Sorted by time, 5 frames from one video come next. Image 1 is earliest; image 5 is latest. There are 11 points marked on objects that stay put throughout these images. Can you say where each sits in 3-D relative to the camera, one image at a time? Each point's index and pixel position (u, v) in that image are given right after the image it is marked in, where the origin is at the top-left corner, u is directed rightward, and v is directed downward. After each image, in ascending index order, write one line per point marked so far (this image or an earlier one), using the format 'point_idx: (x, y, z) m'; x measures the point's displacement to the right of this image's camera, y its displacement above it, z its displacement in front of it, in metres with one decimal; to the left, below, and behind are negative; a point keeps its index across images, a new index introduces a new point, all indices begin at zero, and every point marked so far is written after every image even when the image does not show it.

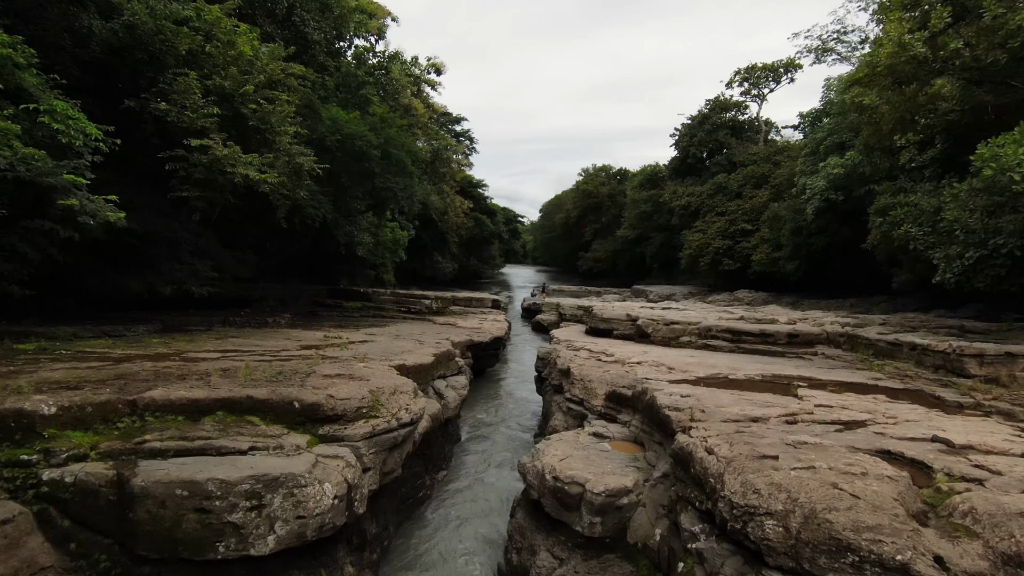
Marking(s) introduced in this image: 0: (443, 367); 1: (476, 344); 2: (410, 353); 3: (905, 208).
0: (-1.1, -1.3, +9.2) m
1: (-0.8, -1.2, +12.5) m
2: (-1.5, -1.0, +8.5) m
3: (+6.1, +1.2, +8.8) m
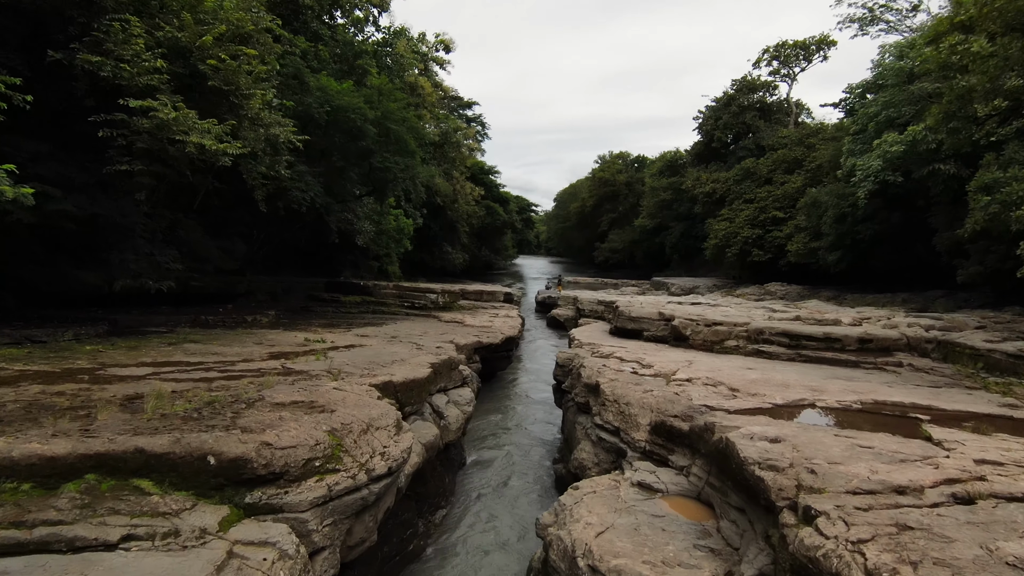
0: (-0.9, -1.2, +7.6) m
1: (-0.5, -1.1, +11.0) m
2: (-1.3, -0.9, +7.0) m
3: (+6.2, +1.3, +7.0) m
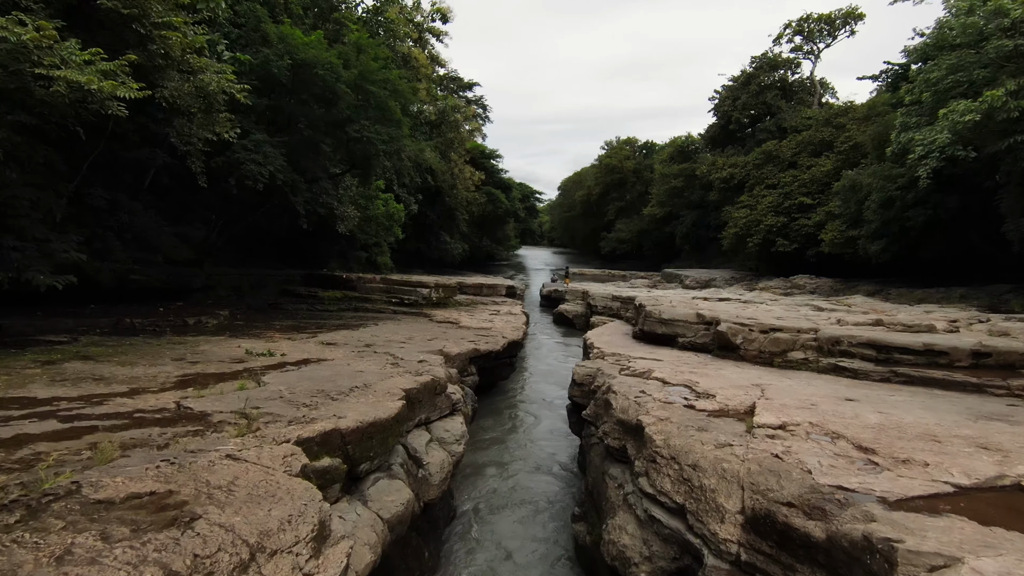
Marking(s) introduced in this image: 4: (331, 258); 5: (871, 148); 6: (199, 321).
0: (-0.9, -1.2, +5.6) m
1: (-0.4, -1.0, +9.0) m
2: (-1.3, -0.9, +5.0) m
3: (+6.3, +1.3, +4.9) m
4: (-5.2, +0.9, +16.6) m
5: (+11.3, +4.4, +17.9) m
6: (-4.7, -0.5, +8.5) m
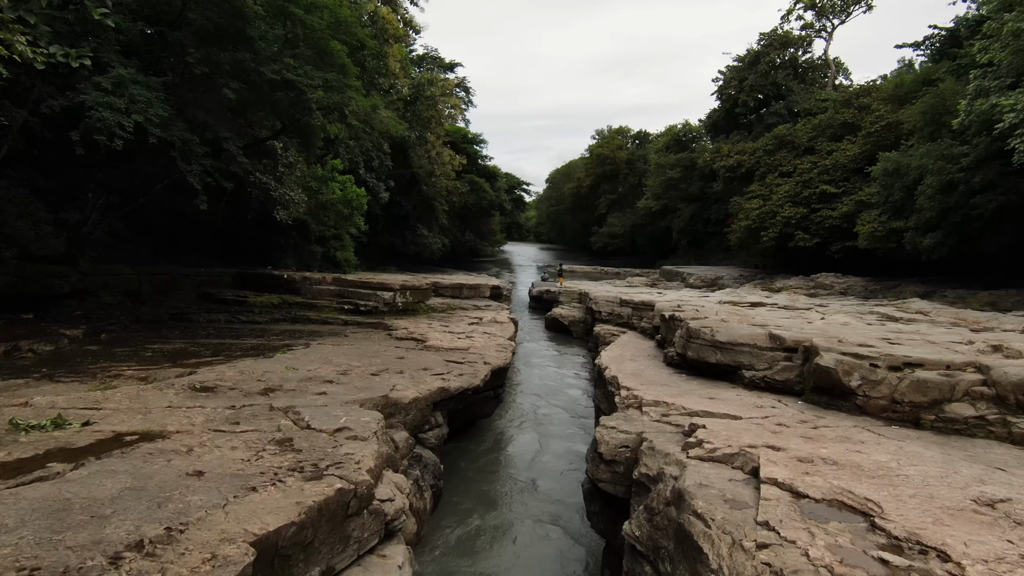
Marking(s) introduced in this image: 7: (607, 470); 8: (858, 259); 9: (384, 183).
0: (-1.0, -1.3, +2.8) m
1: (-0.6, -1.1, +6.1) m
2: (-1.4, -1.0, +2.1) m
3: (+6.2, +1.2, +2.2) m
4: (-5.6, +0.8, +13.7) m
5: (+10.9, +4.4, +15.3) m
6: (-4.8, -0.6, +5.5) m
7: (+0.7, -1.4, +4.2) m
8: (+11.7, +1.0, +19.2) m
9: (-4.1, +3.4, +18.4) m
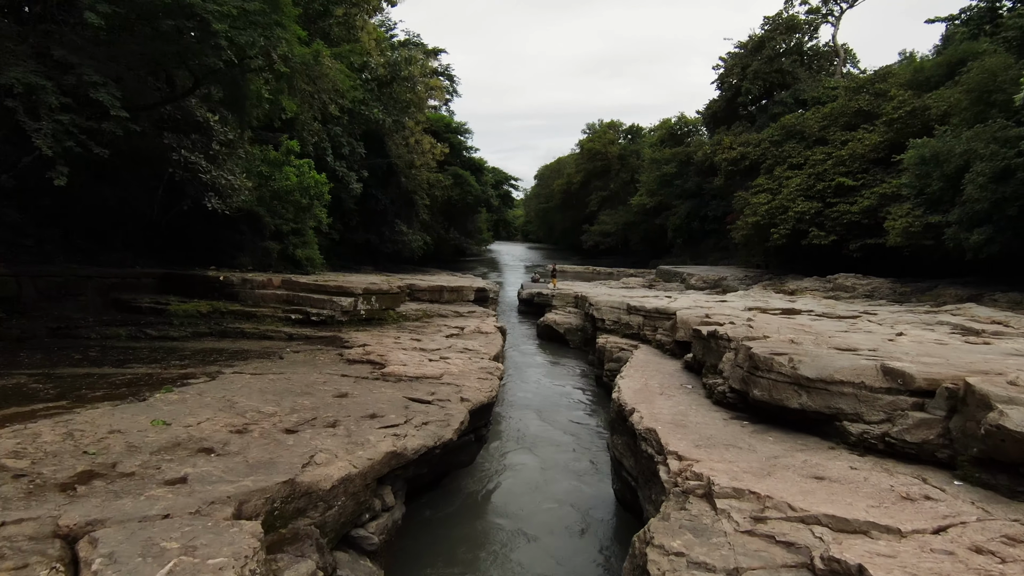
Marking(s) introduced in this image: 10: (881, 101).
0: (-1.0, -1.4, +0.8) m
1: (-0.7, -1.2, +4.1) m
2: (-1.4, -1.1, +0.1) m
3: (+6.2, +1.1, +0.4) m
4: (-5.9, +0.8, +11.6) m
5: (+10.6, +4.3, +13.6) m
6: (-4.9, -0.7, +3.4) m
7: (+0.7, -1.4, +2.3) m
8: (+11.3, +0.9, +17.5) m
9: (-4.5, +3.3, +16.3) m
10: (+12.4, +6.3, +18.9) m
